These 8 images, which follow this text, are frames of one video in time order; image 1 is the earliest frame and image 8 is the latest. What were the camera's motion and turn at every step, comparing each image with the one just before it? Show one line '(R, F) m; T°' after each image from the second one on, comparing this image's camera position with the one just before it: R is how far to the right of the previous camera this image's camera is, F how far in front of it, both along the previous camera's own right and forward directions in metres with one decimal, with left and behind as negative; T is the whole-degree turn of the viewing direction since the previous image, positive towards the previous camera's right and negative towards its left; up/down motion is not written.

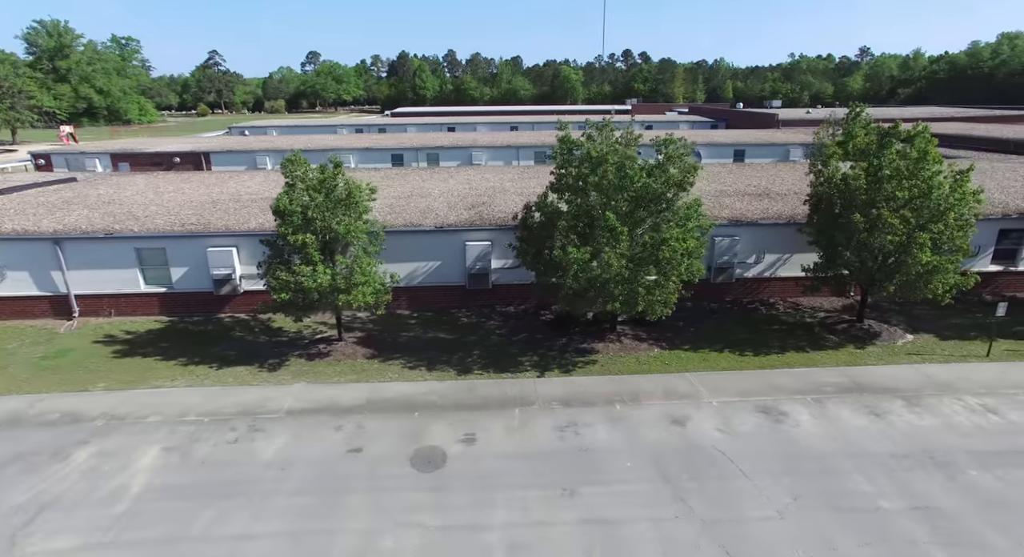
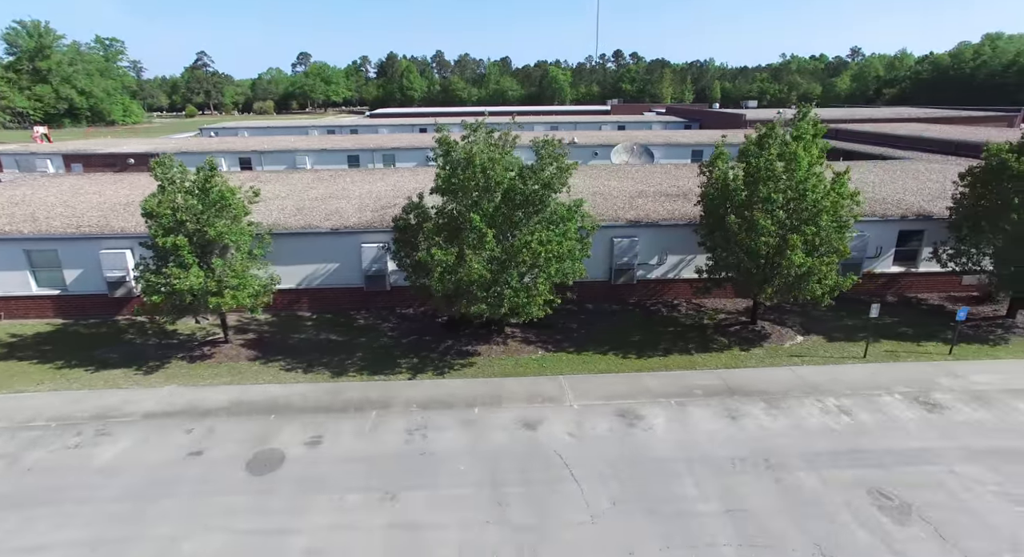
(+3.1, 0.0) m; 0°
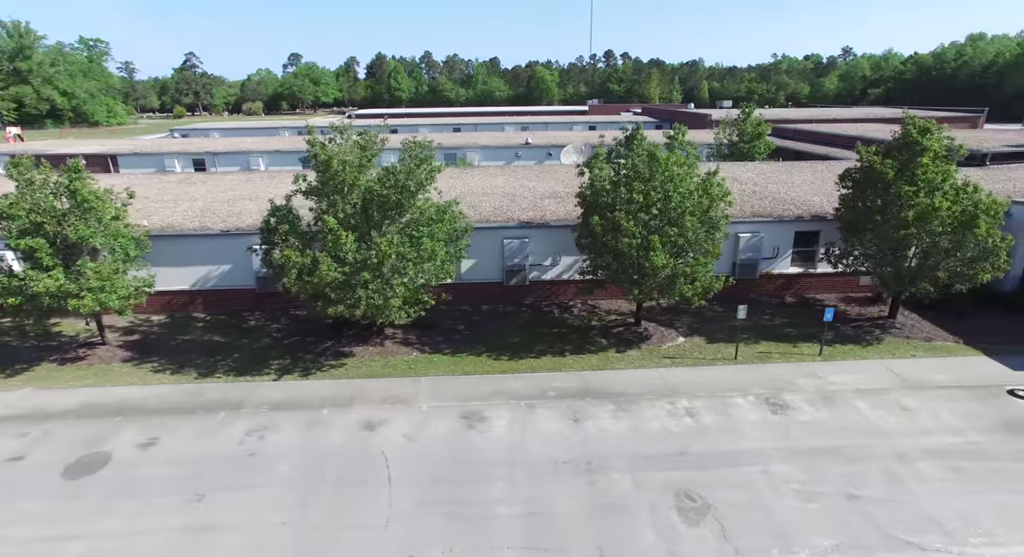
(+3.3, 0.0) m; 0°
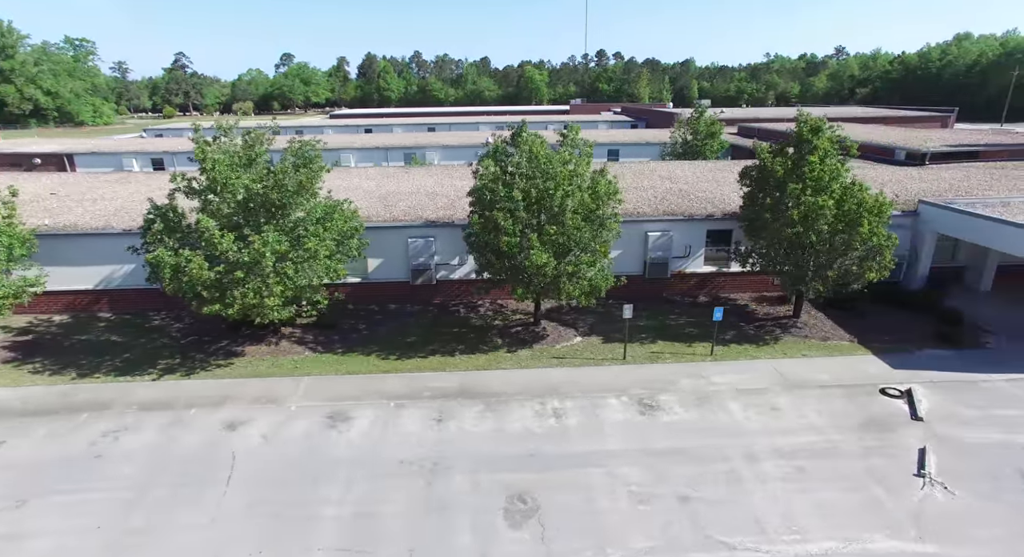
(+2.9, +0.1) m; 0°
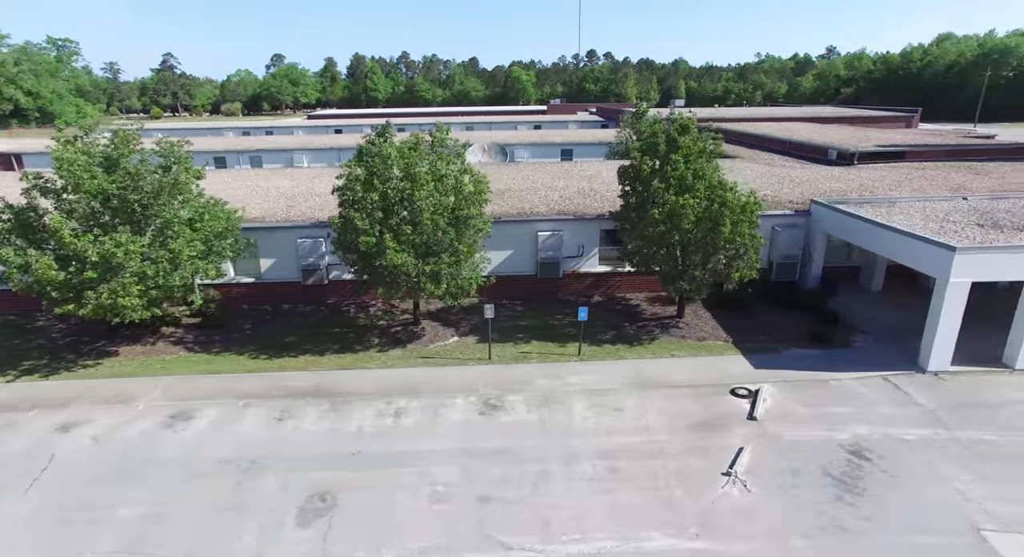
(+3.4, 0.0) m; 0°
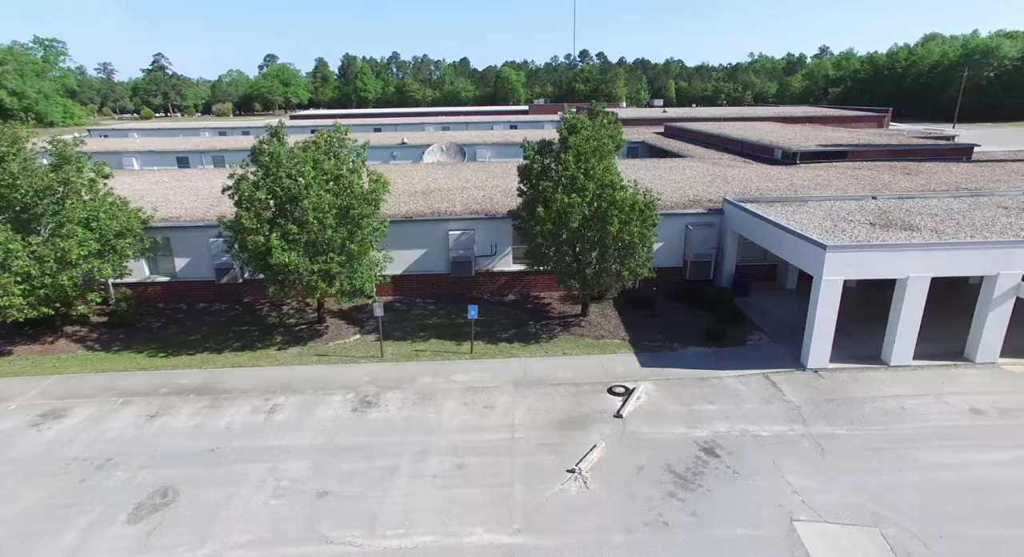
(+2.7, -0.1) m; 0°
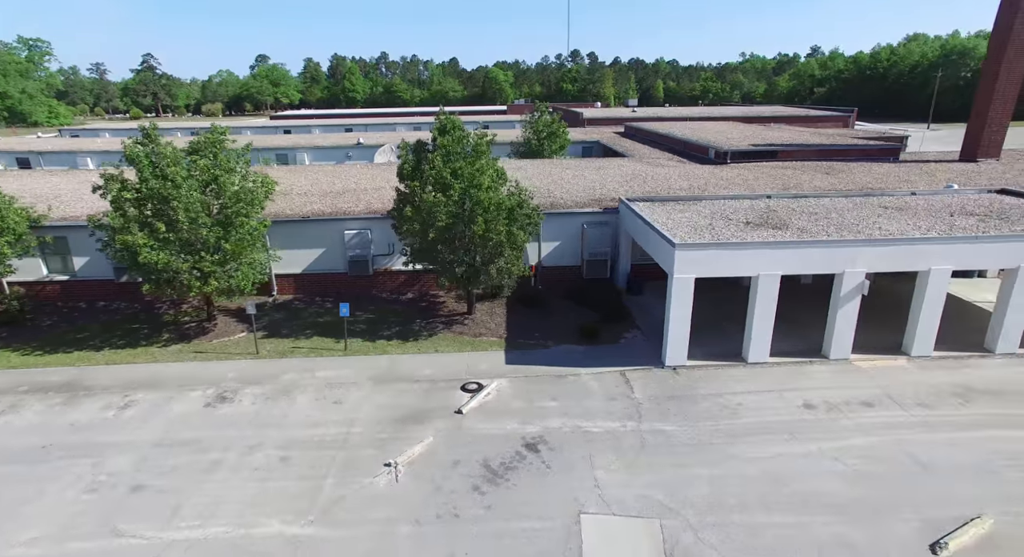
(+3.3, -0.2) m; 0°
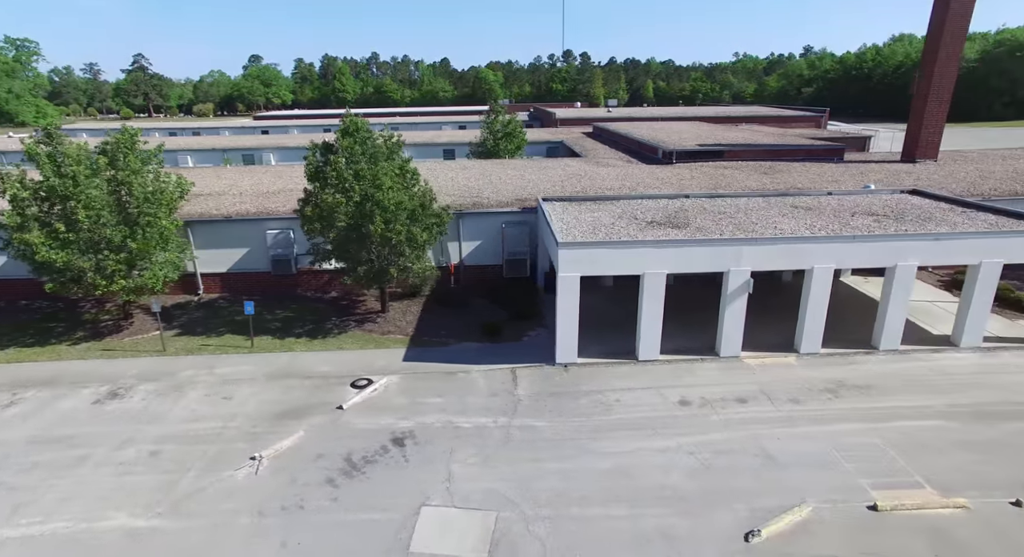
(+2.5, -0.2) m; 0°
